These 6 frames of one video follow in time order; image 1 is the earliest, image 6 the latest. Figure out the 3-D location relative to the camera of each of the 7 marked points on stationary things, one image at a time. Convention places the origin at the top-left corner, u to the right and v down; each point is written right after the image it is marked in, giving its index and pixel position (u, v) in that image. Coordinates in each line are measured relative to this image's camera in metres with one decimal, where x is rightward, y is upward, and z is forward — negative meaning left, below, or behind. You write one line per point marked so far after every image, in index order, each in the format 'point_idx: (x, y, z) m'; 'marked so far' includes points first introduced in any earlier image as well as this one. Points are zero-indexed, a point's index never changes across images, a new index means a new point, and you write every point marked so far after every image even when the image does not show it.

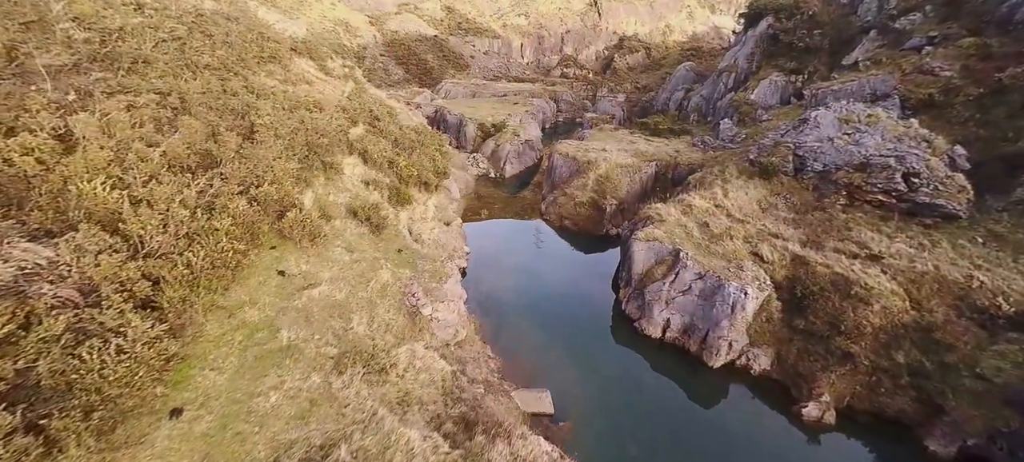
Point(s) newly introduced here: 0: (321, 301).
0: (-6.2, -2.3, +13.4) m
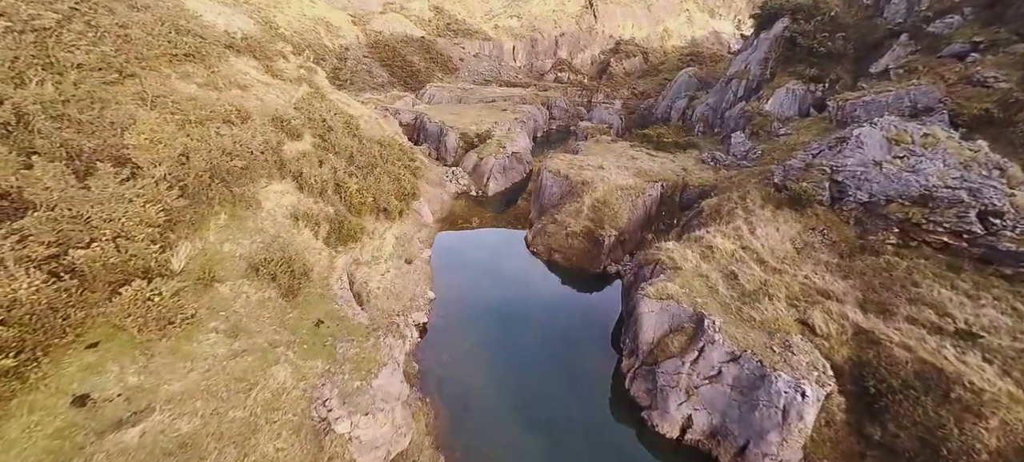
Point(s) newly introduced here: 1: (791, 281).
0: (-7.3, -4.3, +8.2) m
1: (+11.3, -2.0, +16.8) m
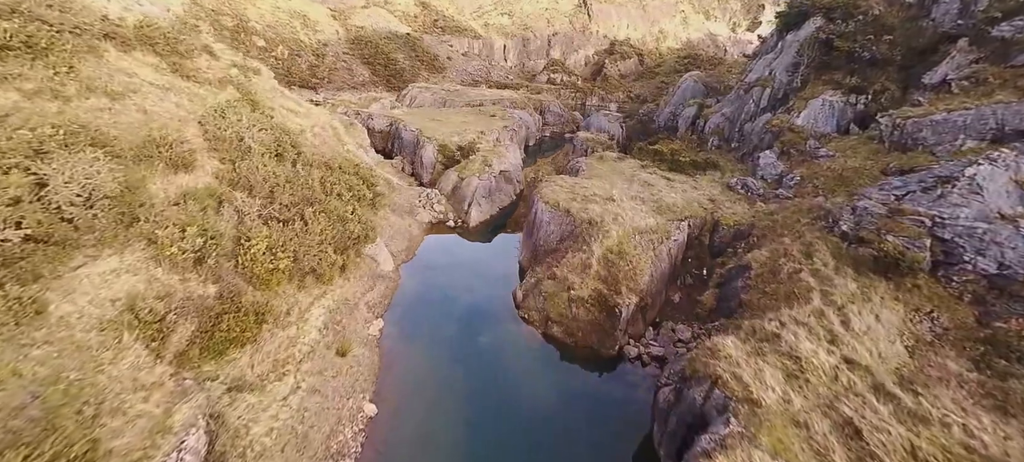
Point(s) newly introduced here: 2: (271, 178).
0: (-7.8, -7.3, +1.1) m
1: (+10.7, -5.1, +10.2) m
2: (-11.9, +2.2, +19.7) m
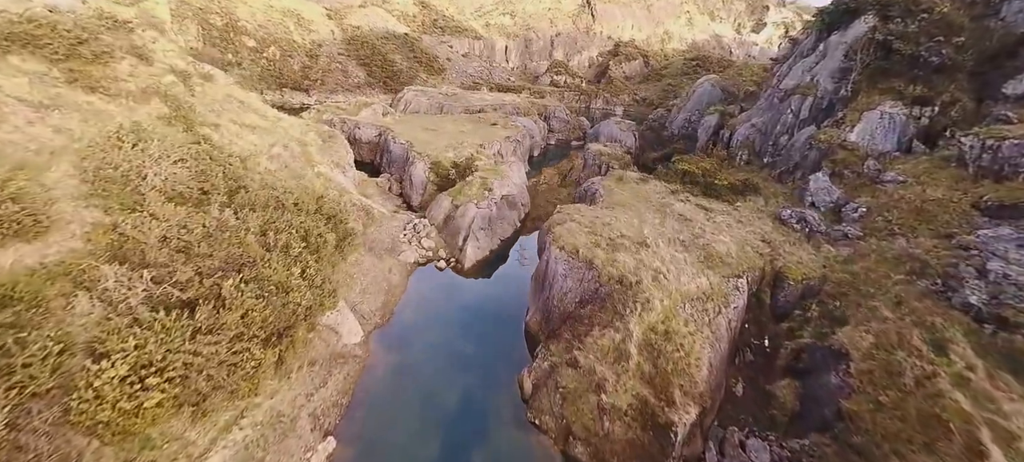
0: (-7.7, -9.8, -4.5) m
1: (+10.8, -7.8, +4.5) m
2: (-11.7, -0.3, +14.1) m
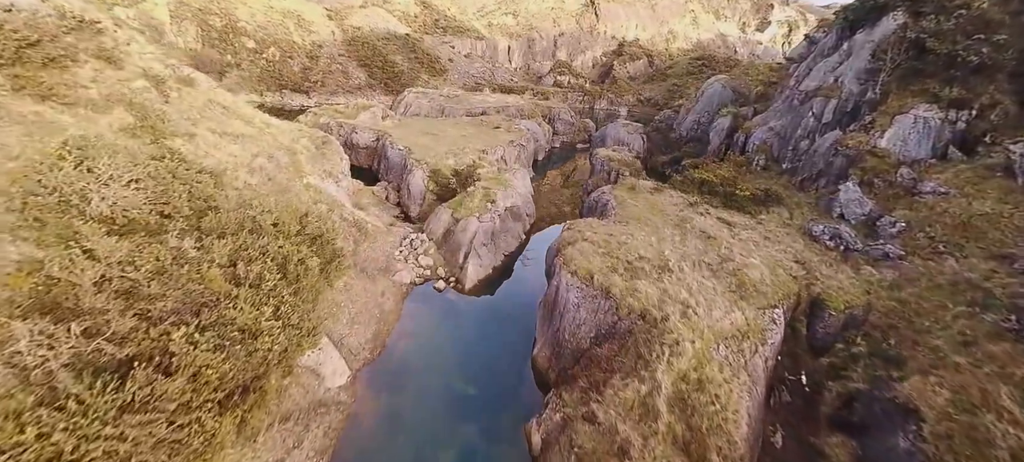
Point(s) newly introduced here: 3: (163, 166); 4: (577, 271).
0: (-7.6, -10.9, -6.6) m
1: (+11.0, -8.8, +2.2) m
2: (-11.5, -1.4, +12.0) m
3: (-14.6, +3.1, +17.4) m
4: (+2.7, -1.8, +17.6) m
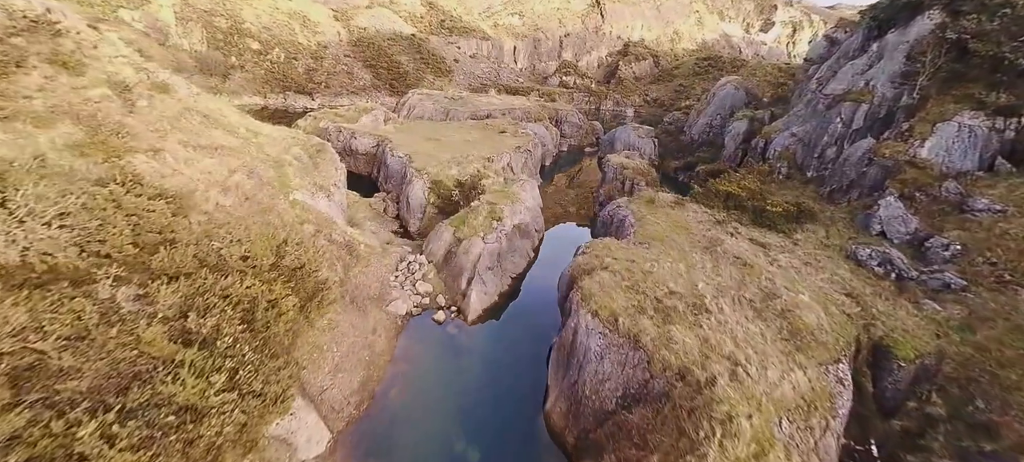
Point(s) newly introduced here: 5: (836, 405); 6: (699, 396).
0: (-7.5, -12.1, -9.2) m
1: (+11.2, -10.1, -0.5) m
2: (-11.2, -2.6, +9.5) m
3: (-14.2, +1.9, +14.9) m
4: (+3.1, -3.0, +15.0) m
5: (+9.5, -5.2, +12.1) m
6: (+5.2, -4.8, +12.0) m
